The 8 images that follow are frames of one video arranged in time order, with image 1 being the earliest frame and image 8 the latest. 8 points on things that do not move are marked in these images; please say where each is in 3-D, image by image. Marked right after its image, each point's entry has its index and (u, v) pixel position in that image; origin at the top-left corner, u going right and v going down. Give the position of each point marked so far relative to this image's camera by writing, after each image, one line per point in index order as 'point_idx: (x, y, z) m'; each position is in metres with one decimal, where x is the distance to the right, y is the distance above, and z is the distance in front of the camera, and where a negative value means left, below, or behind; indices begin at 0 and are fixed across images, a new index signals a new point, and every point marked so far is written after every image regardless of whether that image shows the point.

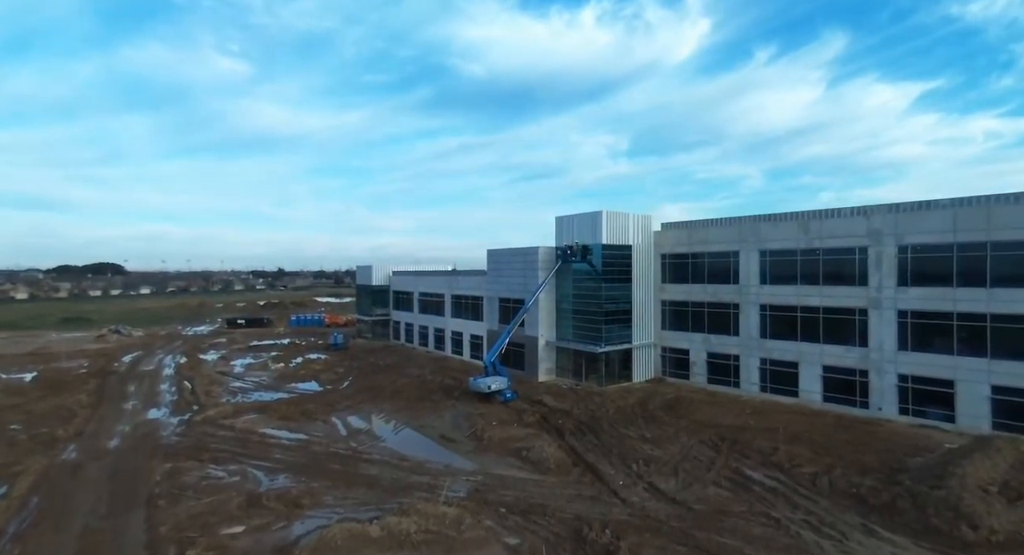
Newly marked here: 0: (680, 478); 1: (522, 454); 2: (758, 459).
0: (+5.5, -6.6, +17.6) m
1: (+0.3, -6.6, +19.9) m
2: (+8.8, -6.5, +19.2) m
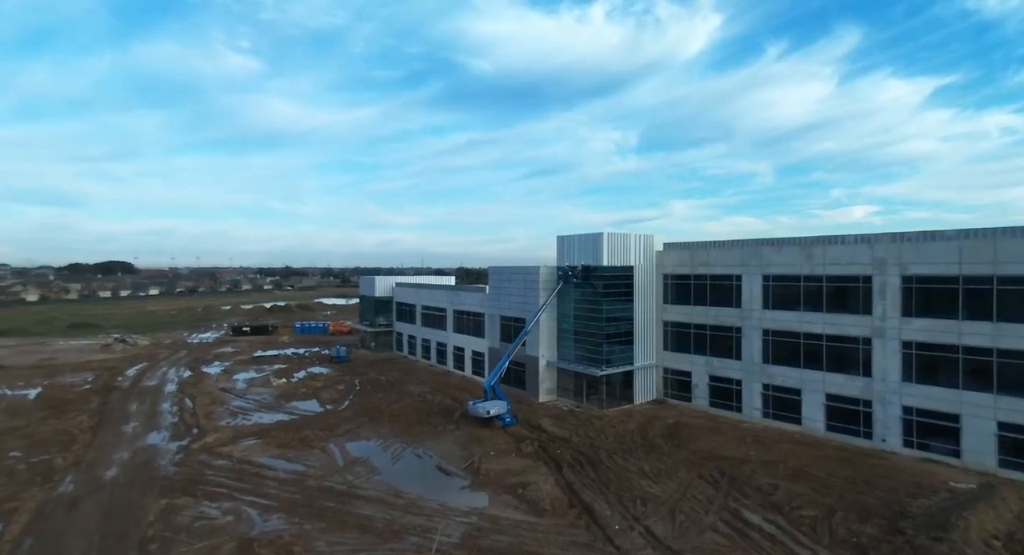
0: (+5.3, -7.9, +17.3) m
1: (+0.2, -7.9, +19.7) m
2: (+8.7, -7.8, +18.9) m
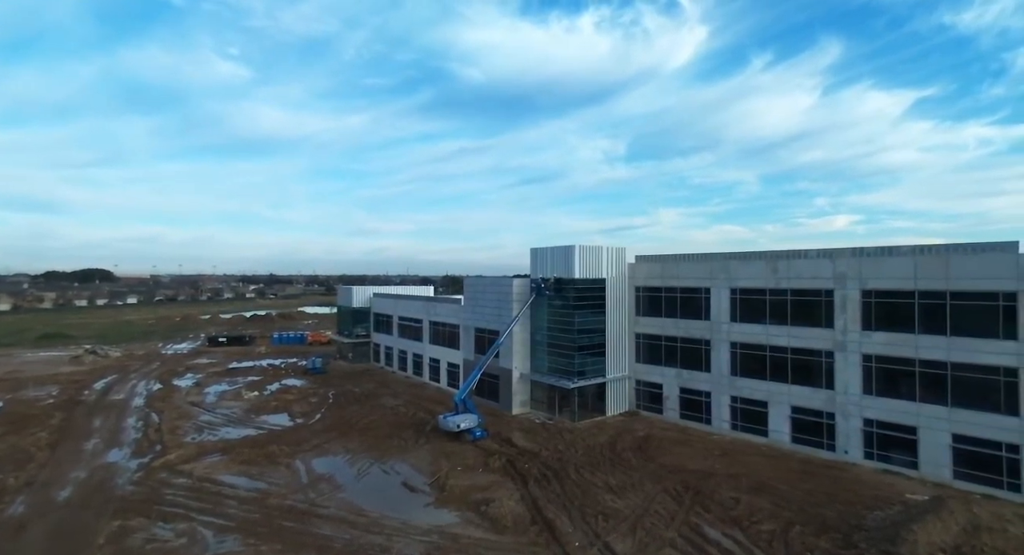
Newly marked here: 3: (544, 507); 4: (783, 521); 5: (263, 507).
0: (+4.1, -8.4, +17.4) m
1: (-1.1, -8.4, +19.6) m
2: (+7.3, -8.4, +19.1) m
3: (+1.2, -8.4, +19.7) m
4: (+9.1, -8.2, +18.1) m
5: (-9.2, -8.5, +19.7) m
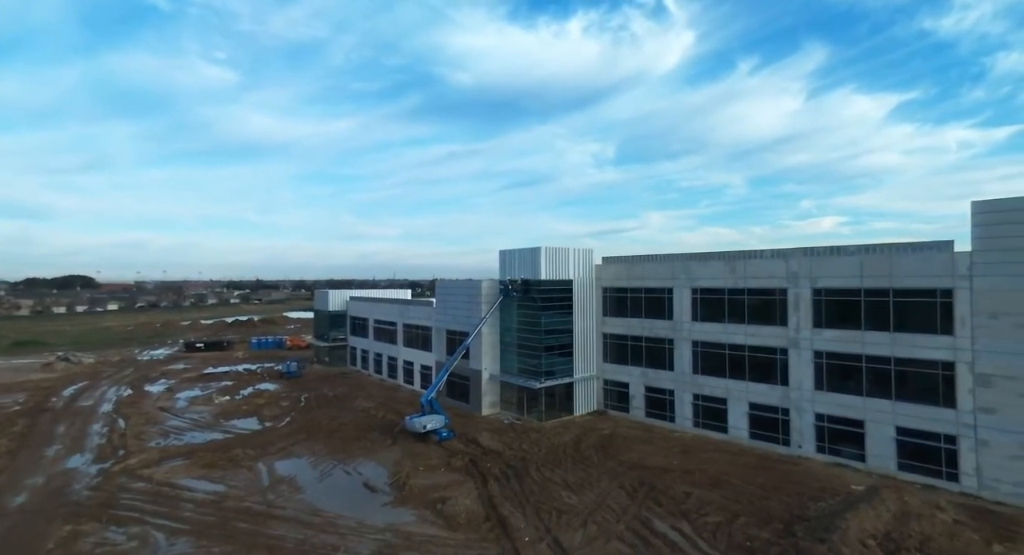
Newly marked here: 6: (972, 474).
0: (+2.5, -8.4, +17.8) m
1: (-2.8, -8.5, +19.9) m
2: (+5.7, -8.4, +19.5) m
3: (-0.5, -8.5, +20.0) m
4: (+7.5, -8.2, +18.6) m
5: (-10.8, -8.6, +19.7) m
6: (+16.9, -7.2, +19.7) m
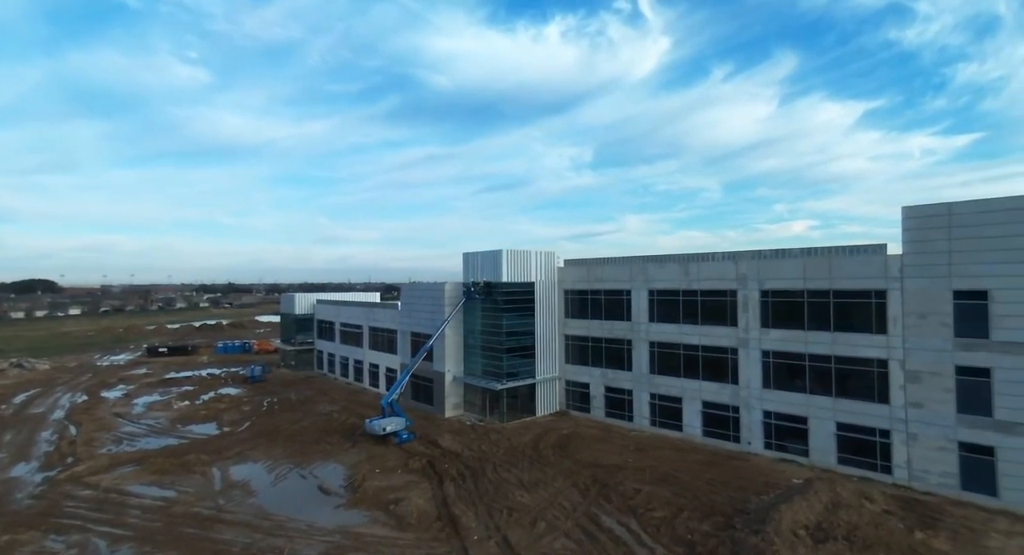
0: (+0.8, -8.5, +18.1) m
1: (-4.5, -8.6, +20.0) m
2: (+4.0, -8.4, +20.0) m
3: (-2.3, -8.5, +20.2) m
4: (+5.8, -8.3, +19.2) m
5: (-12.6, -8.6, +19.5) m
6: (+15.1, -7.3, +20.7) m
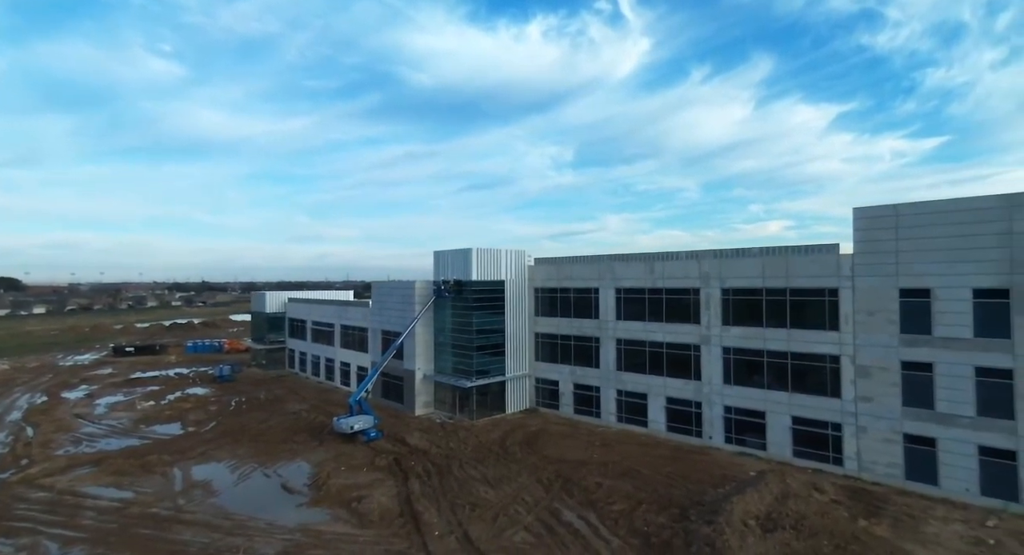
0: (-0.5, -8.4, +18.3) m
1: (-5.9, -8.5, +20.0) m
2: (+2.6, -8.4, +20.4) m
3: (-3.7, -8.5, +20.3) m
4: (+4.4, -8.2, +19.6) m
5: (-13.9, -8.5, +19.2) m
6: (+13.7, -7.2, +21.5) m
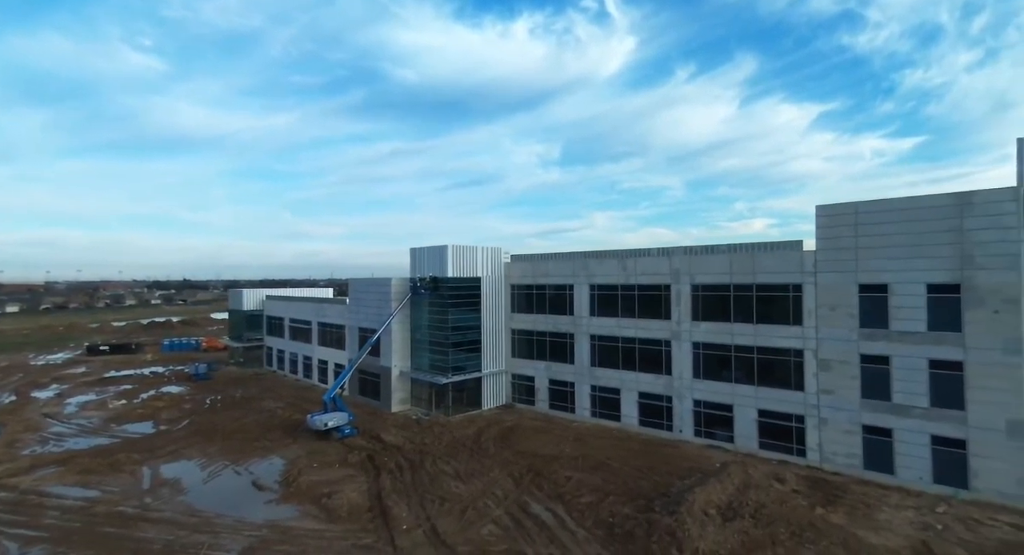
0: (-1.6, -8.2, +18.5) m
1: (-7.1, -8.3, +20.0) m
2: (+1.4, -8.2, +20.6) m
3: (-4.8, -8.3, +20.4) m
4: (+3.3, -8.0, +19.9) m
5: (-15.1, -8.4, +19.0) m
6: (+12.5, -7.0, +22.0) m
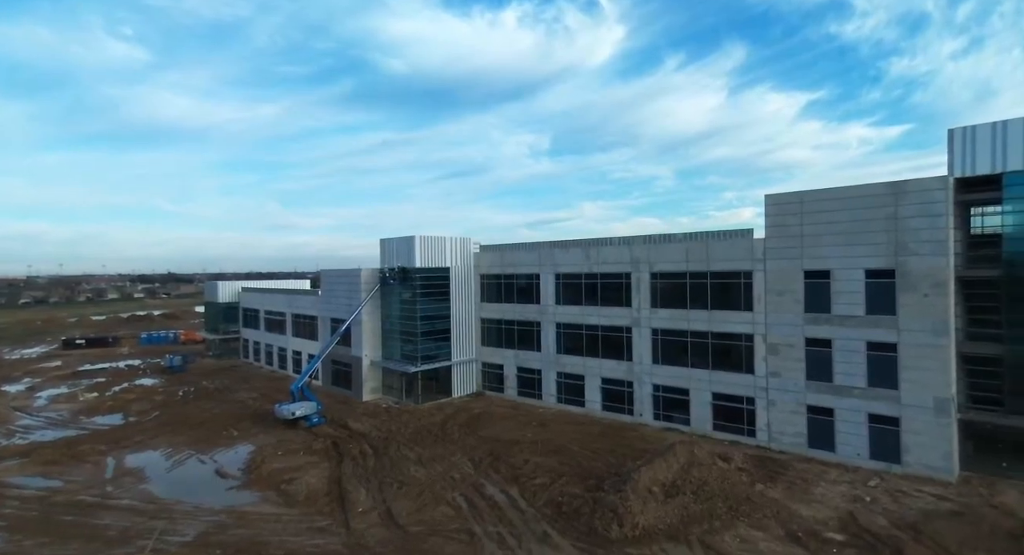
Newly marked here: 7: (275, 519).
0: (-3.2, -7.8, +19.0) m
1: (-8.7, -8.0, +20.4) m
2: (-0.2, -7.8, +21.2) m
3: (-6.5, -7.9, +20.8) m
4: (+1.7, -7.6, +20.5) m
5: (-16.7, -8.1, +19.1) m
6: (+10.8, -6.5, +22.9) m
7: (-7.8, -7.9, +17.6) m
